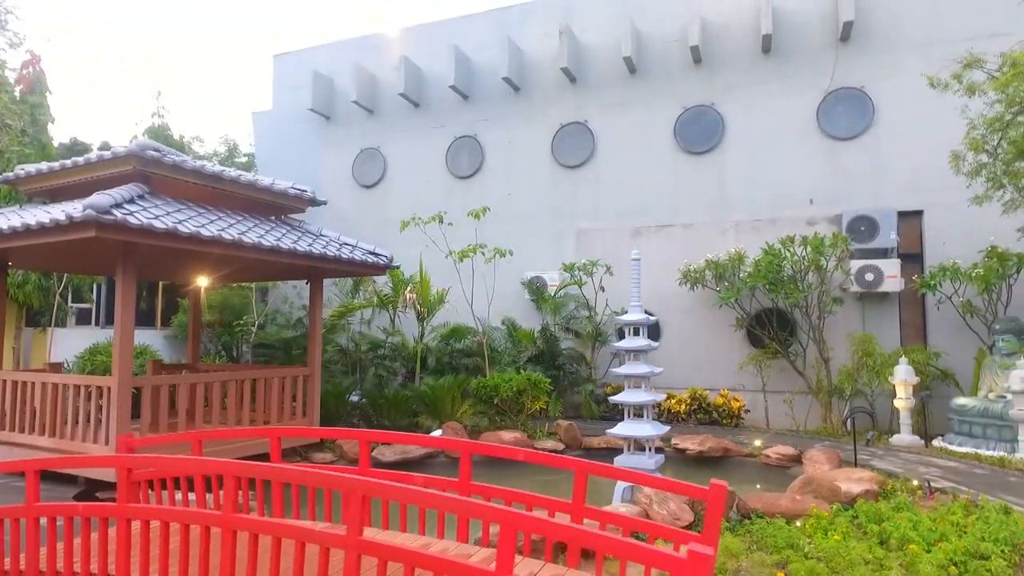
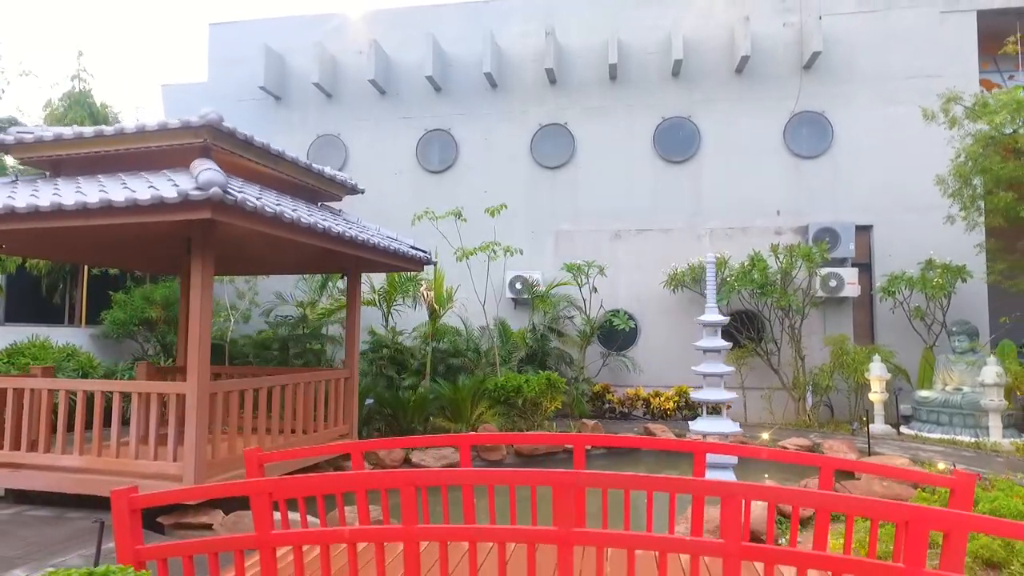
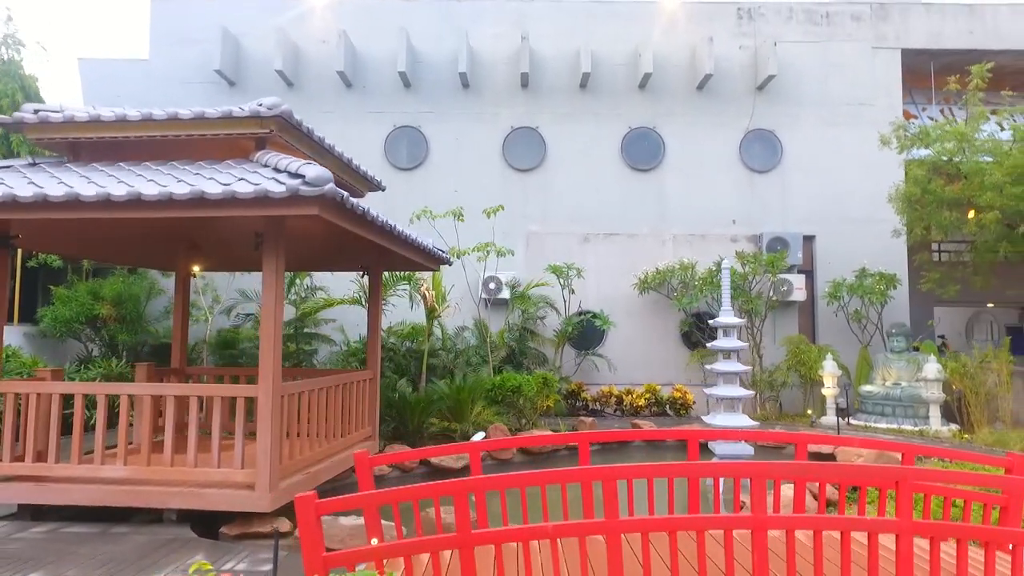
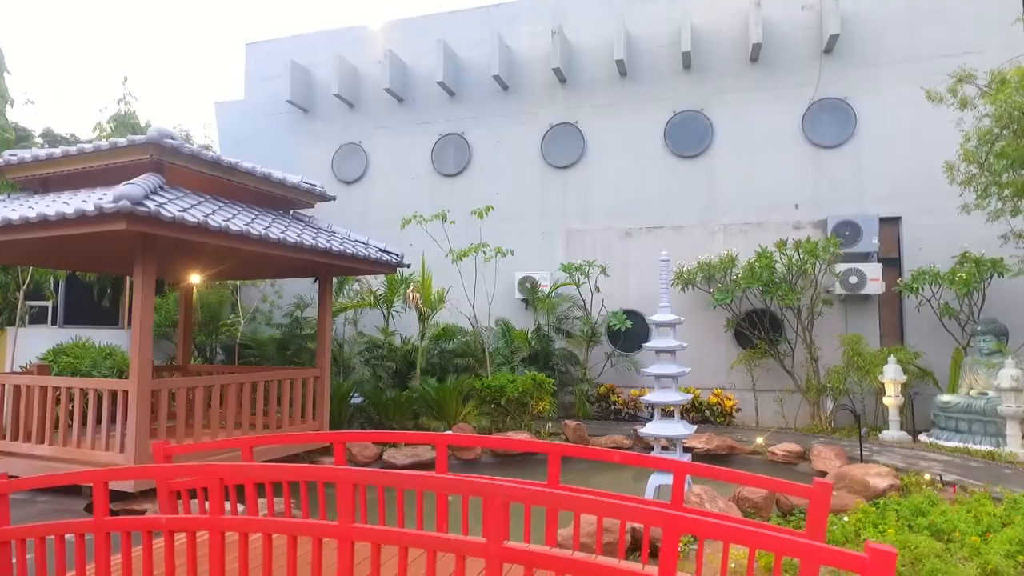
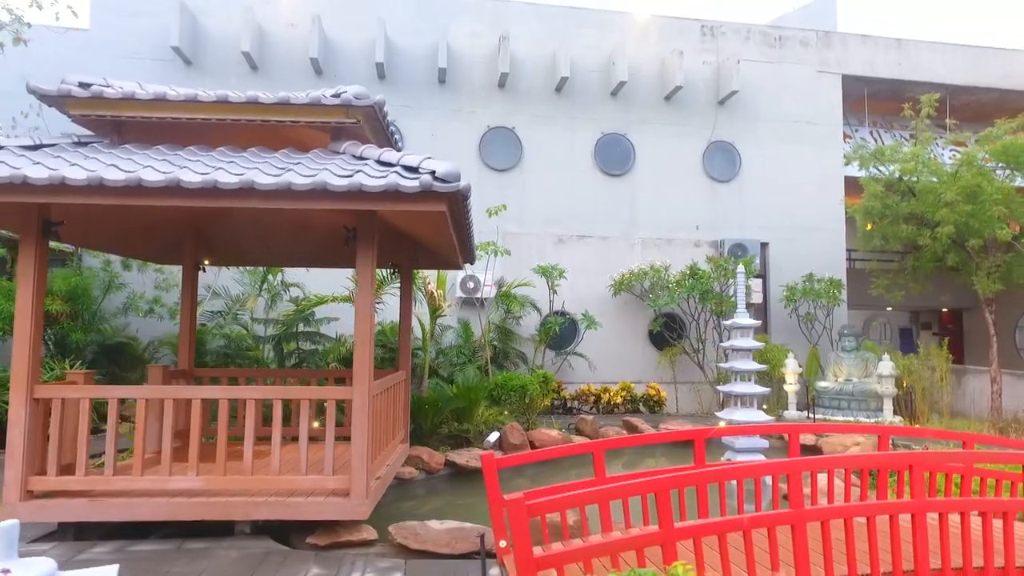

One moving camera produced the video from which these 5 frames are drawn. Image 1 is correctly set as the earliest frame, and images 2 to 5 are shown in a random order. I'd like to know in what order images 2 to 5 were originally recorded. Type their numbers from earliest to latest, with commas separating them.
4, 2, 3, 5
